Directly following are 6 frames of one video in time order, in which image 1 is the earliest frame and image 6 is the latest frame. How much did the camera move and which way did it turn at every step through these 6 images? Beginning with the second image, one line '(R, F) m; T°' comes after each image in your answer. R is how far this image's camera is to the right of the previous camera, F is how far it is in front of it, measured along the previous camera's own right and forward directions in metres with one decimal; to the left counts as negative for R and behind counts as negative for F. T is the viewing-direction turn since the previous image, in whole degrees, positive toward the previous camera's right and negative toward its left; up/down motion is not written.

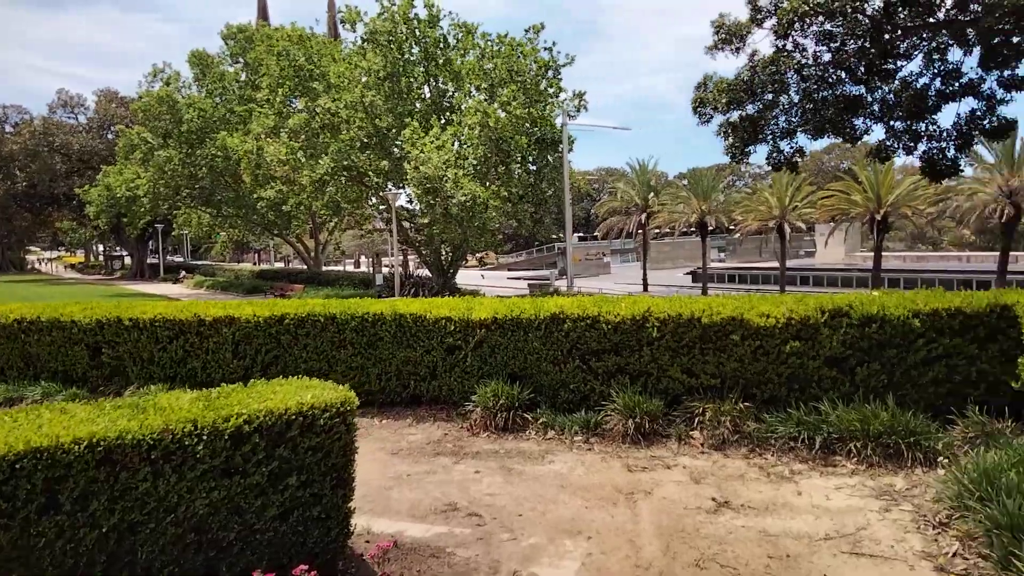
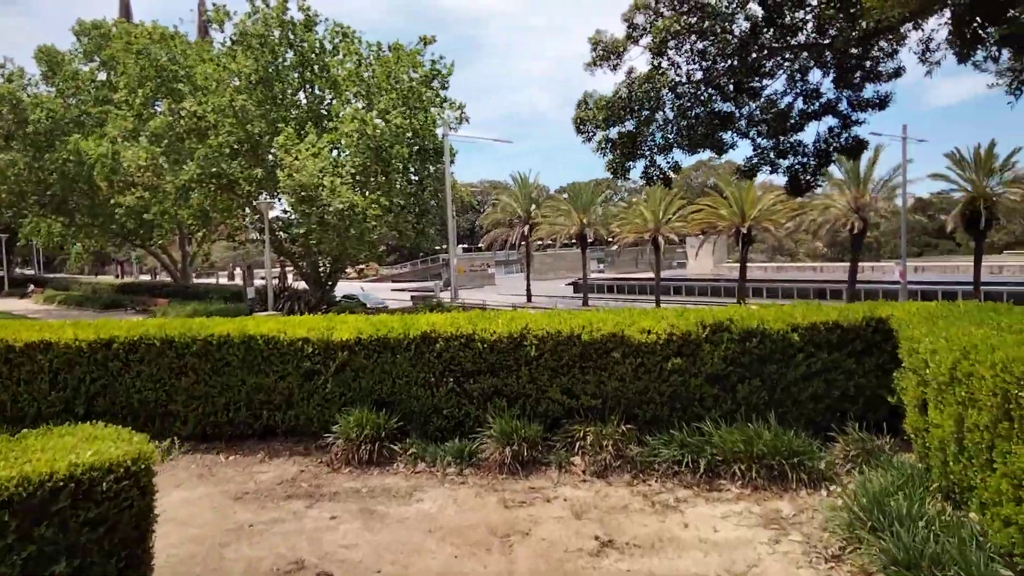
(+0.1, +0.4) m; +9°
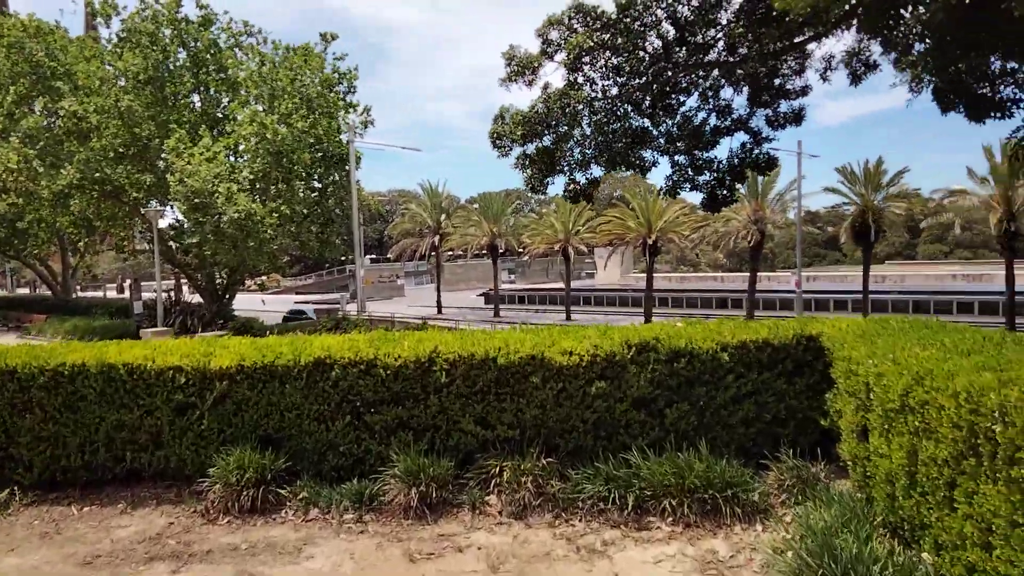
(0.0, +0.5) m; +7°
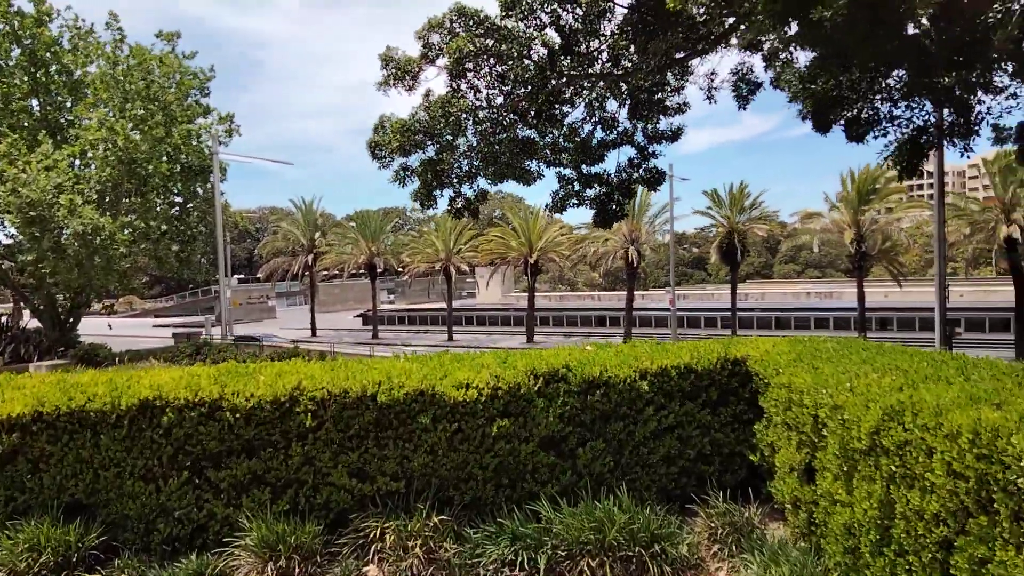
(0.0, +0.7) m; +9°
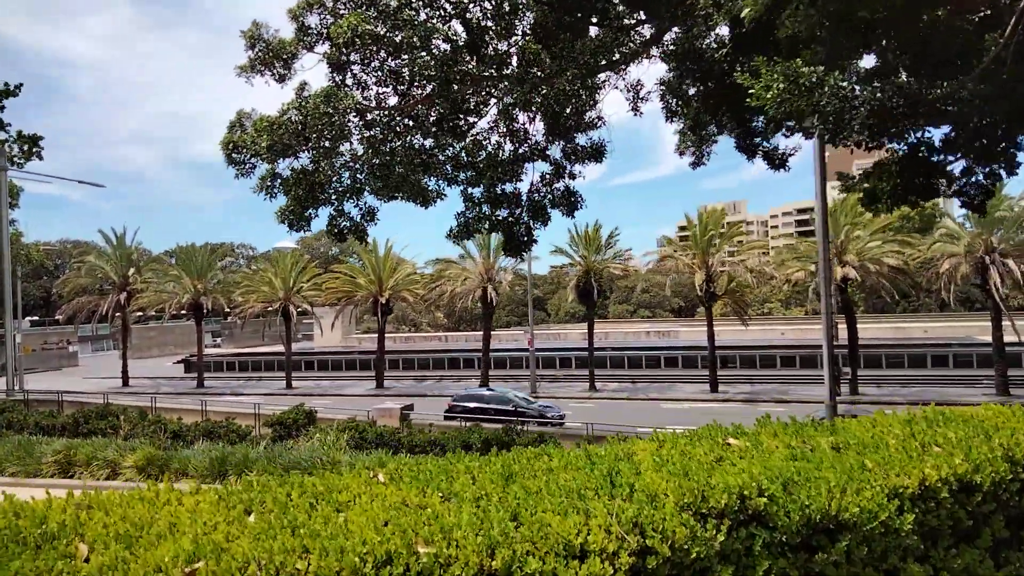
(-0.7, +1.9) m; +13°
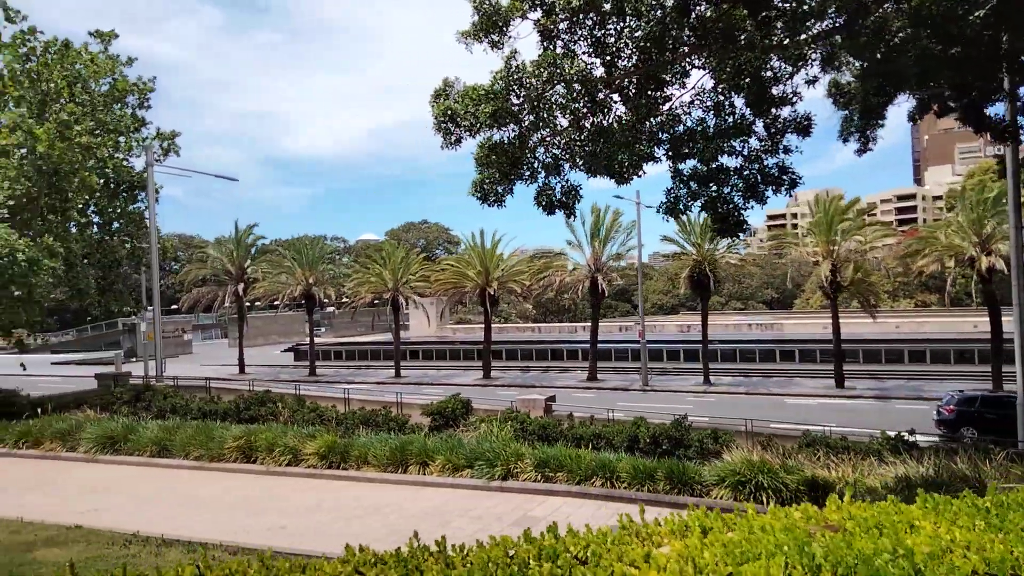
(-1.7, +0.2) m; -6°
